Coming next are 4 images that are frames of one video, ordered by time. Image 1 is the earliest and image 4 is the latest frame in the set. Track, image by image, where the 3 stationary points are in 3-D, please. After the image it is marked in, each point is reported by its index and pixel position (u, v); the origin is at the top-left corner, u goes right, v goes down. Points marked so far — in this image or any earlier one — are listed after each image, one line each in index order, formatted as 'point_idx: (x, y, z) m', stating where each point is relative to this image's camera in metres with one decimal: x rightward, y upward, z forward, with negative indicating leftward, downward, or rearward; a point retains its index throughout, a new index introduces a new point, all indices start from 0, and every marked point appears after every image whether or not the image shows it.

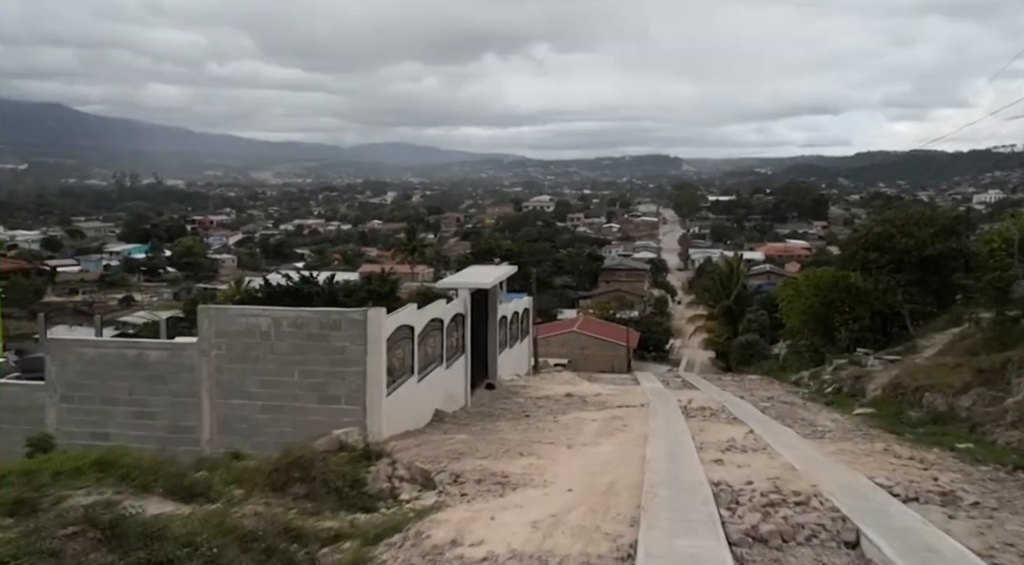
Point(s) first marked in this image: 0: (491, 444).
0: (-0.3, -2.0, +9.9) m
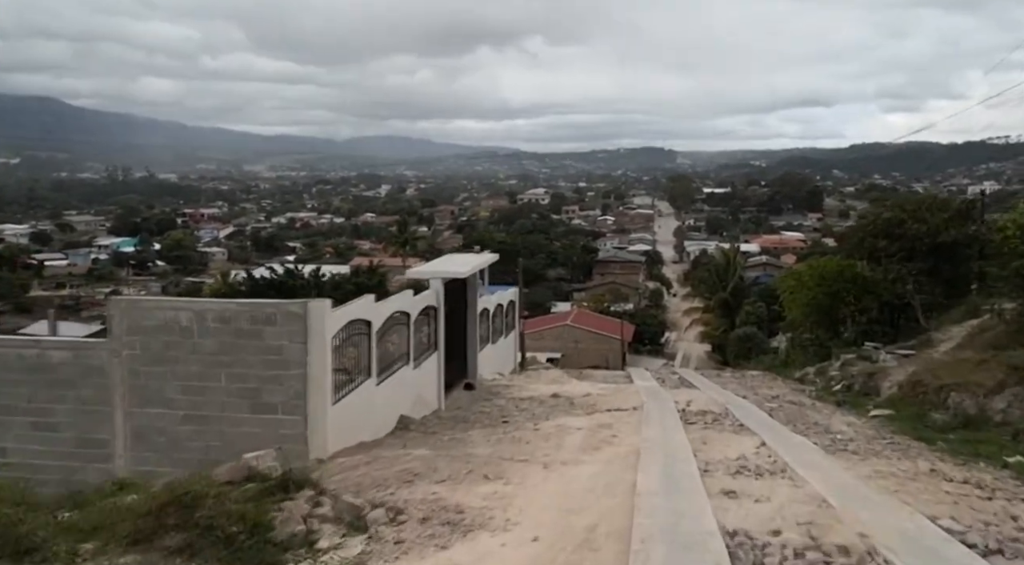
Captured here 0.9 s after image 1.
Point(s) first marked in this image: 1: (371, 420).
0: (-0.6, -1.9, +8.3) m
1: (-1.9, -1.8, +10.5) m
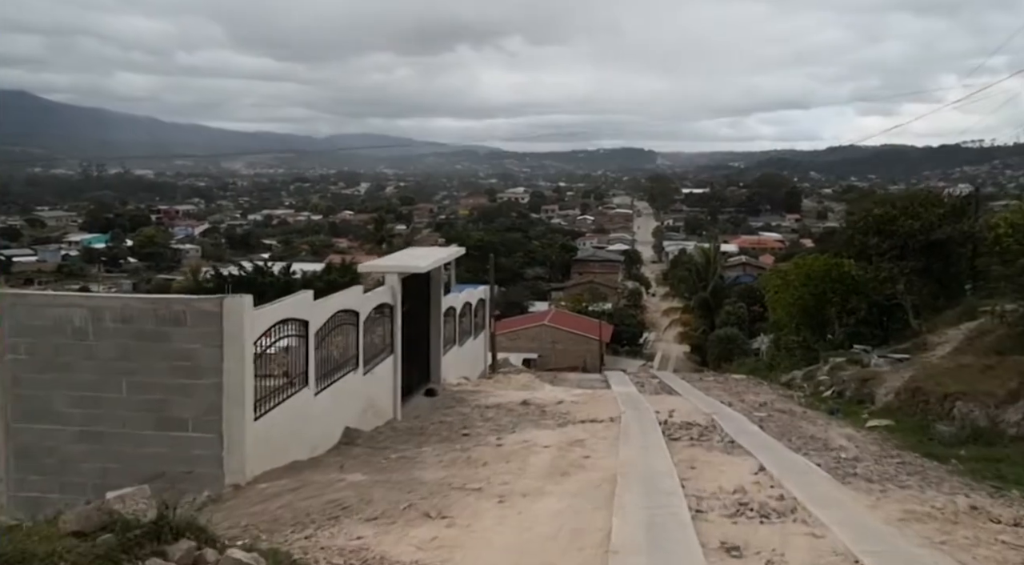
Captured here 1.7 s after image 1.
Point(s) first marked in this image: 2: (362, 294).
0: (-1.0, -1.8, +6.9) m
1: (-2.4, -1.8, +9.1) m
2: (-2.1, -0.2, +10.9) m
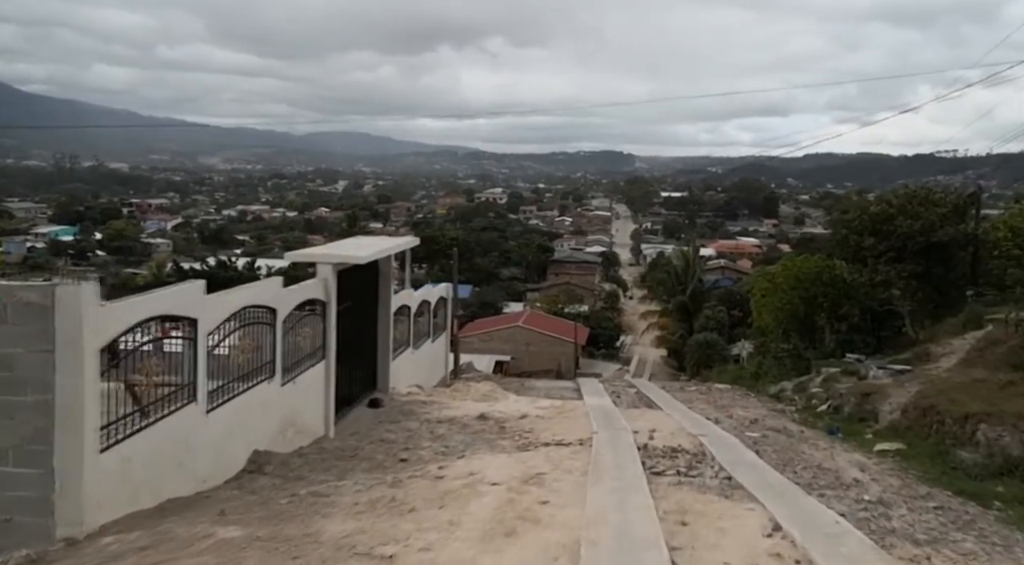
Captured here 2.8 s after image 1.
0: (-1.5, -1.7, +5.0) m
1: (-2.9, -1.6, +7.1) m
2: (-2.6, -0.1, +9.0) m
